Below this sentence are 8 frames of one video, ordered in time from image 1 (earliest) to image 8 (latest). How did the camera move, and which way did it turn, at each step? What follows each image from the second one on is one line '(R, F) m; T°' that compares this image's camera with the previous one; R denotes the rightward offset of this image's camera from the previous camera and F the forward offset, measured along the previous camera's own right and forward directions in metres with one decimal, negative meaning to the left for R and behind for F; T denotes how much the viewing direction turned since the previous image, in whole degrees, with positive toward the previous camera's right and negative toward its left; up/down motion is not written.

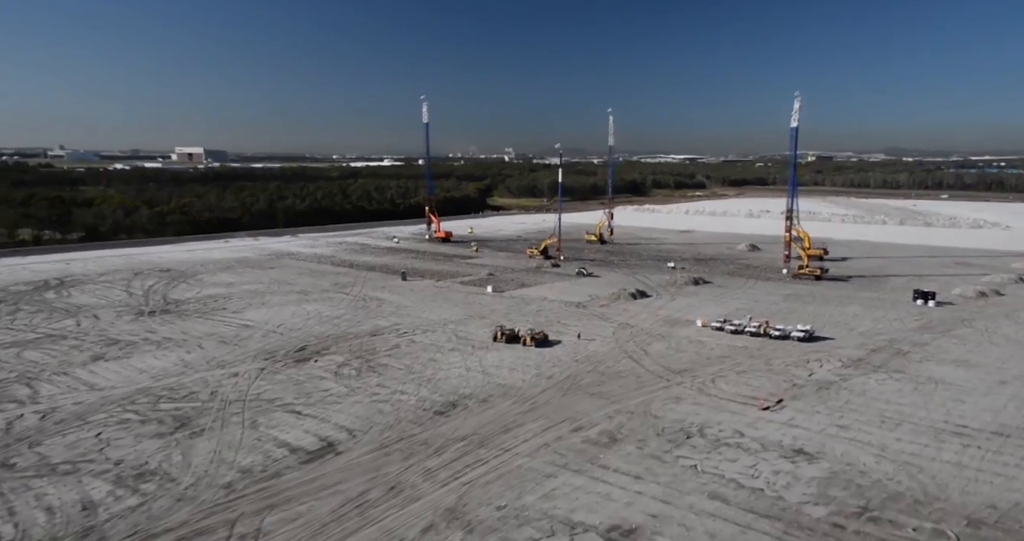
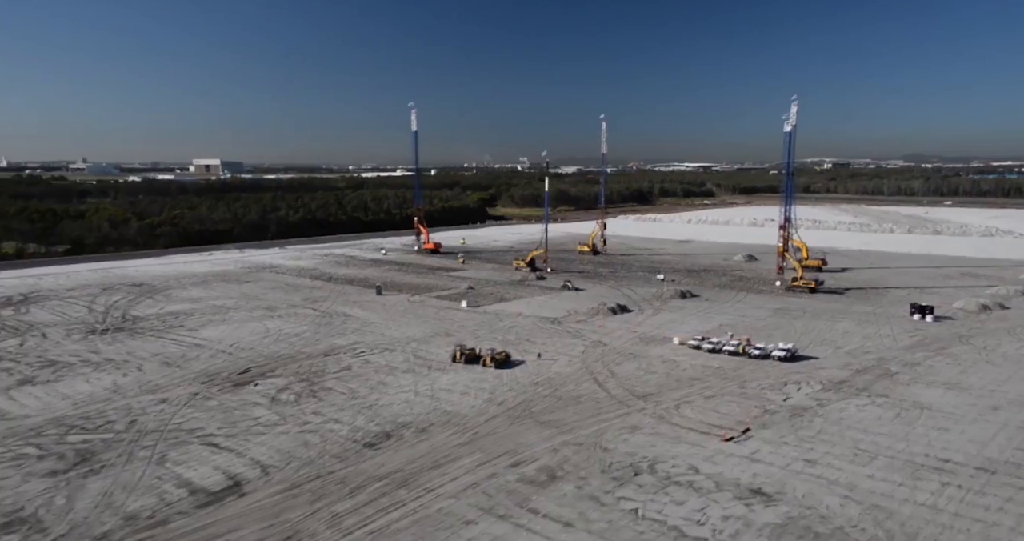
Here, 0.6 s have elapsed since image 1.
(+0.9, +0.8) m; -1°
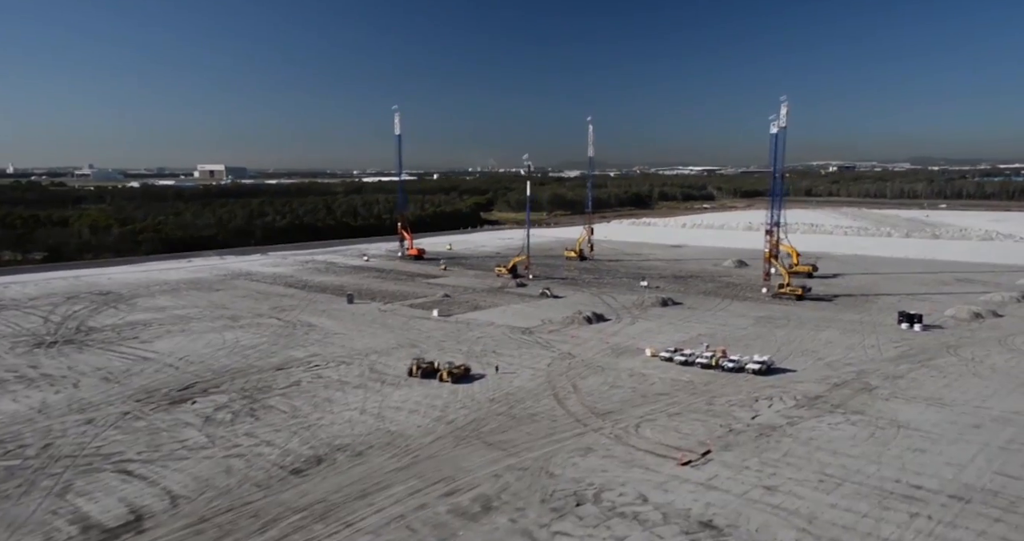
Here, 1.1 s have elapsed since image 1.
(+0.7, +0.6) m; 0°
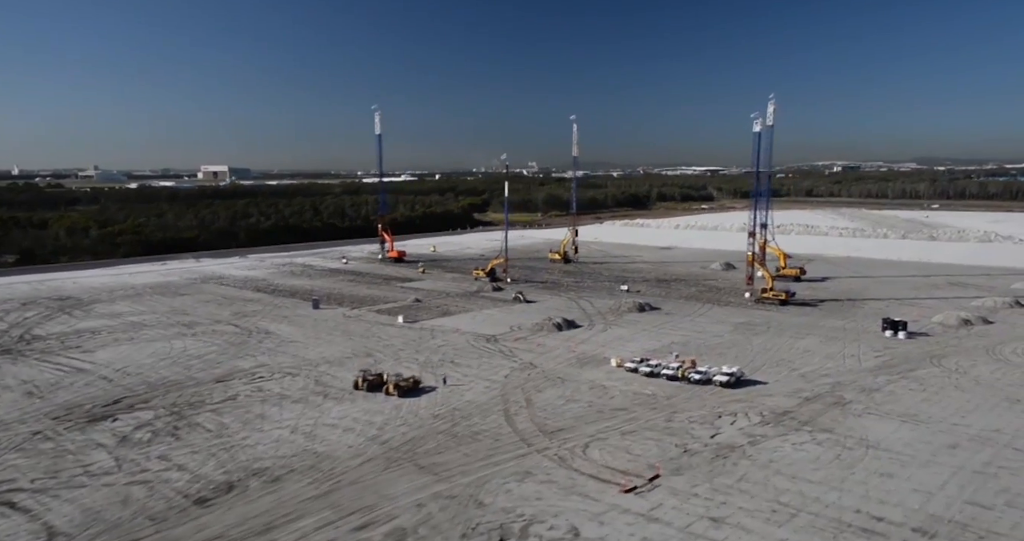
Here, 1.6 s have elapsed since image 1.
(+0.8, +0.7) m; 0°
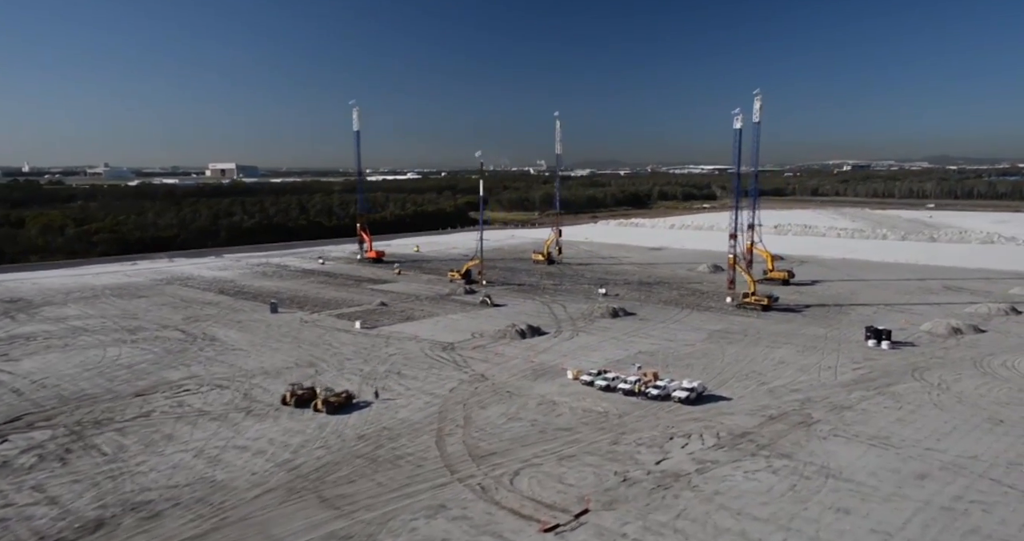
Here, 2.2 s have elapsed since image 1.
(+0.9, +0.9) m; 0°
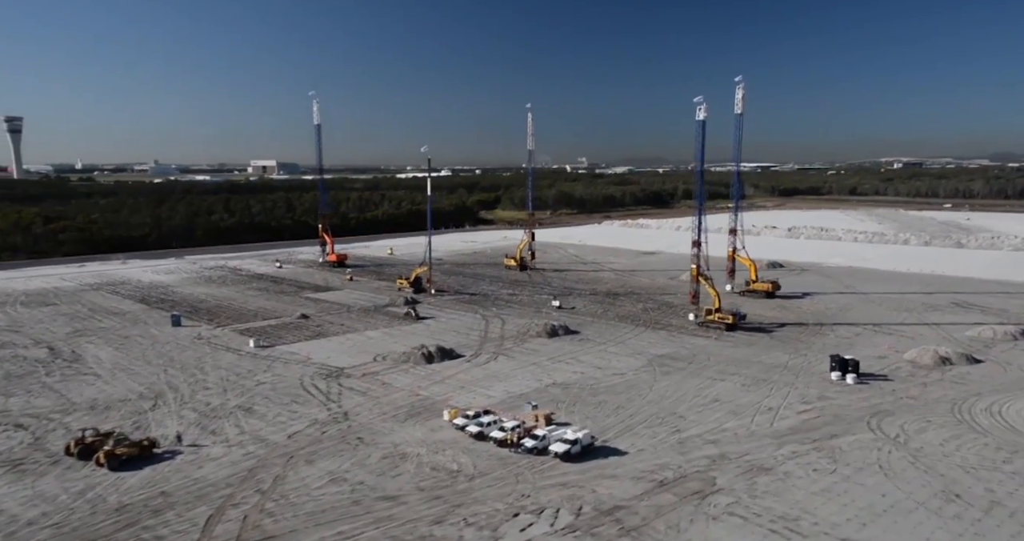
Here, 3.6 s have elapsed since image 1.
(+2.4, +2.1) m; -2°
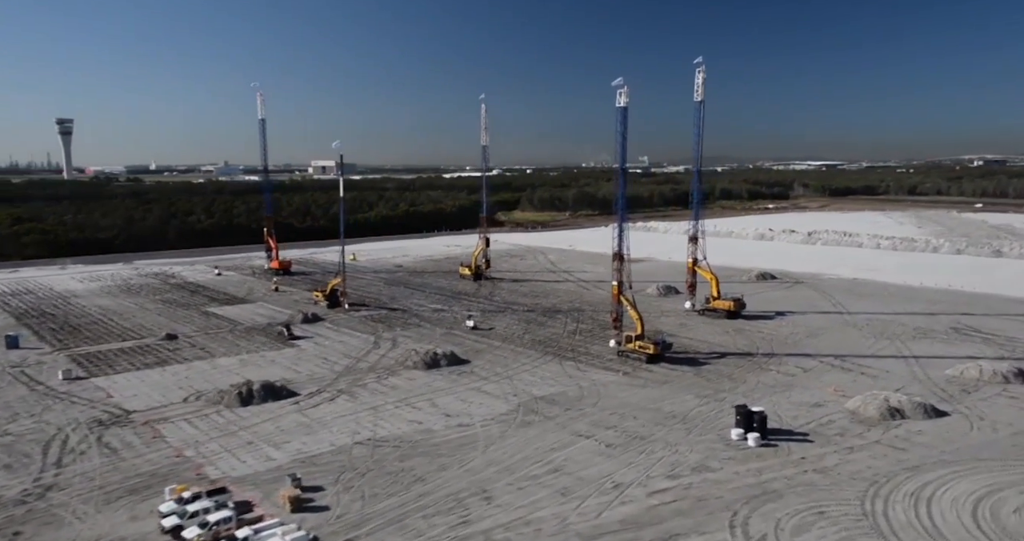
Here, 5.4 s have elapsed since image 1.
(+3.4, +2.7) m; -4°
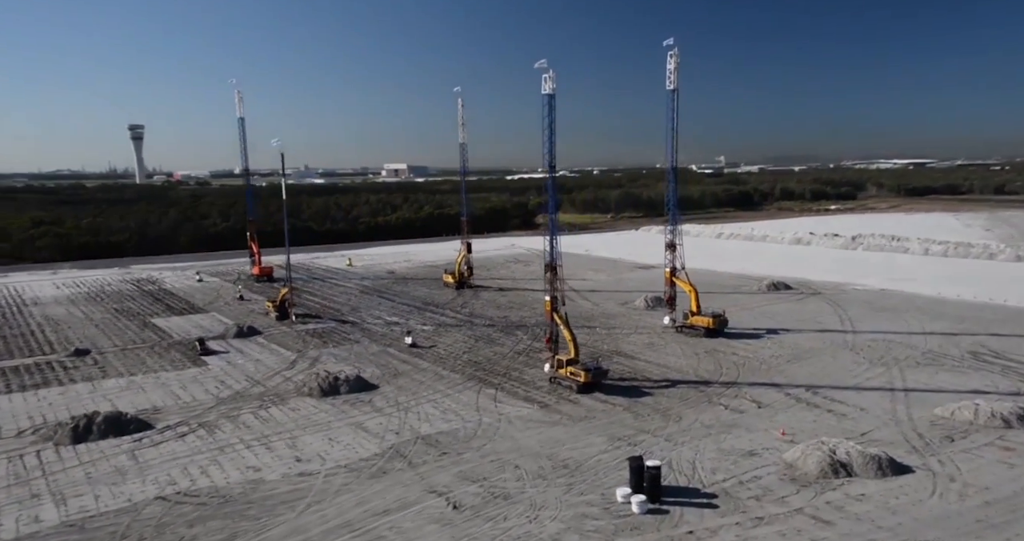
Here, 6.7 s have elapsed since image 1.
(+2.7, +1.9) m; -5°
